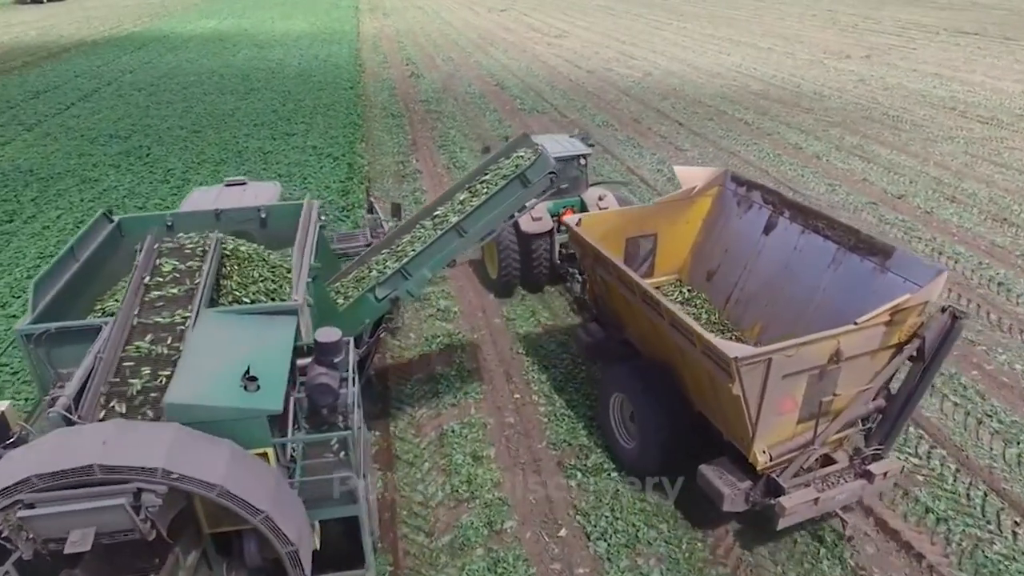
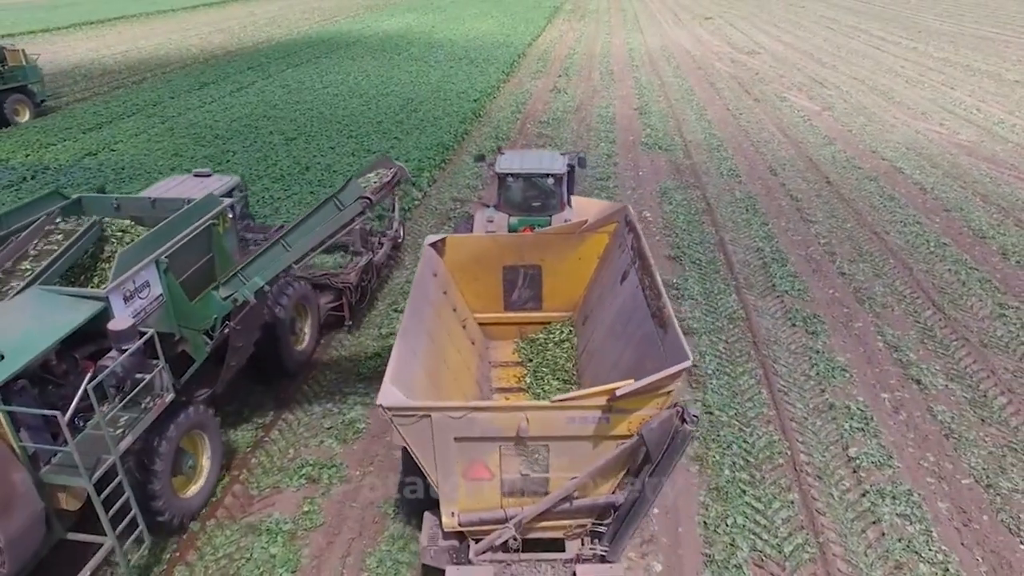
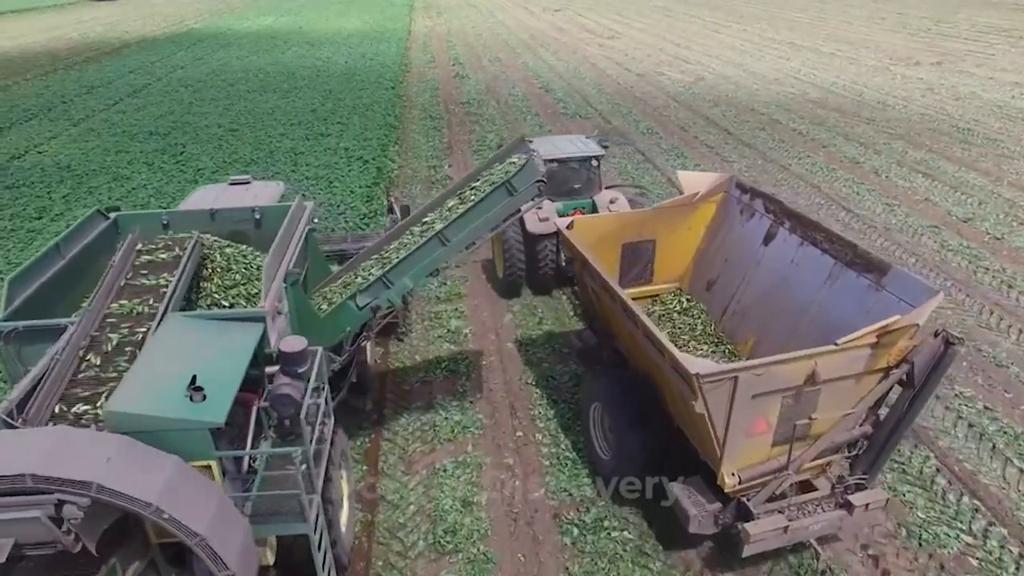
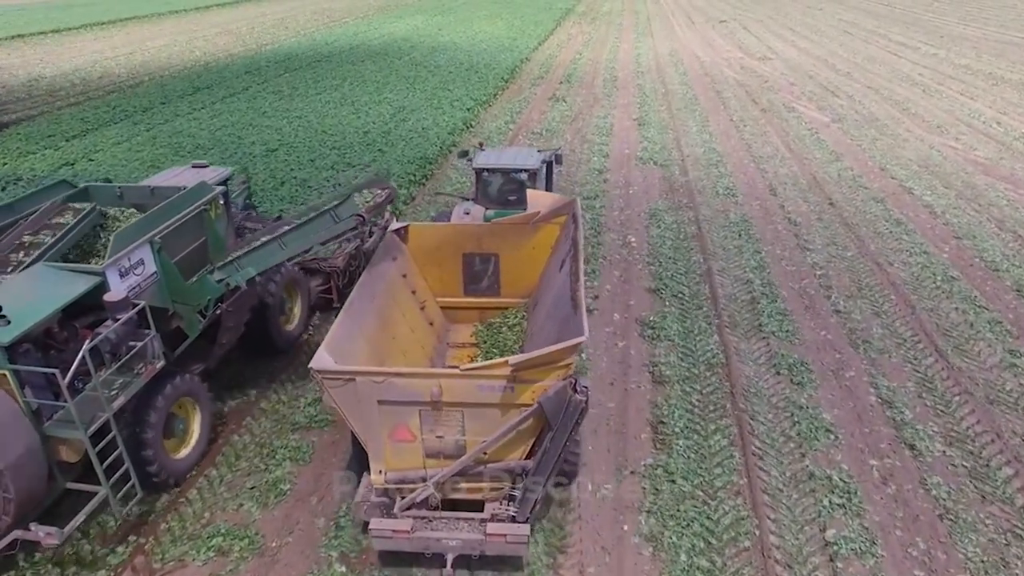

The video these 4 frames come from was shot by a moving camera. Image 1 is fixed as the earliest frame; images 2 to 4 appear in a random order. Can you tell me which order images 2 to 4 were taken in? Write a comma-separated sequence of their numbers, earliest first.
3, 2, 4
